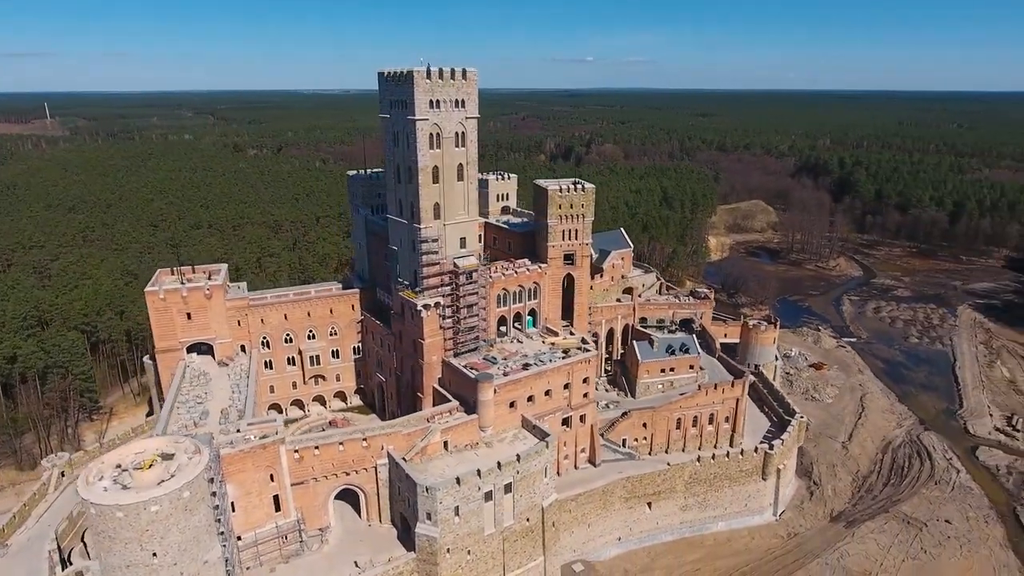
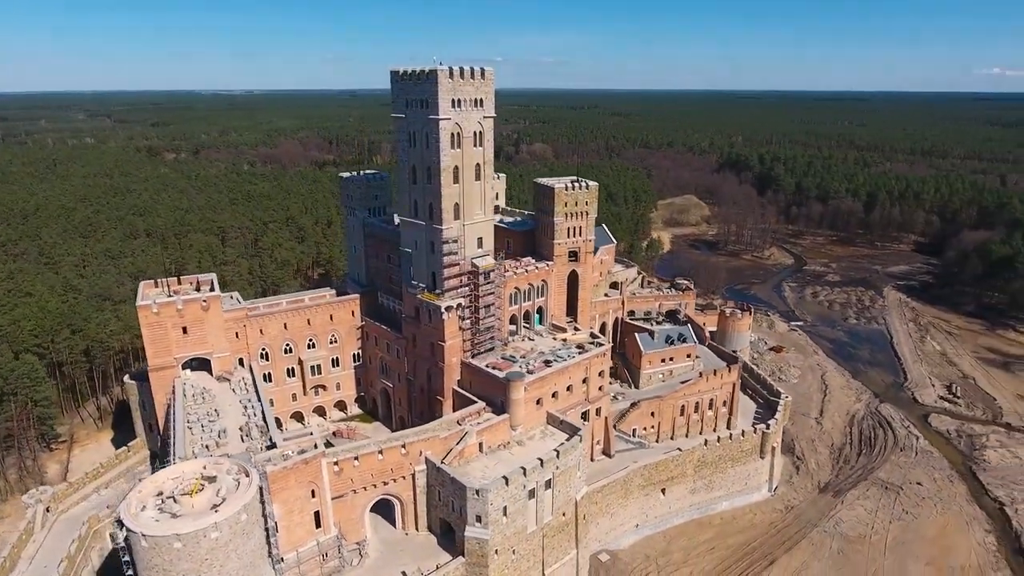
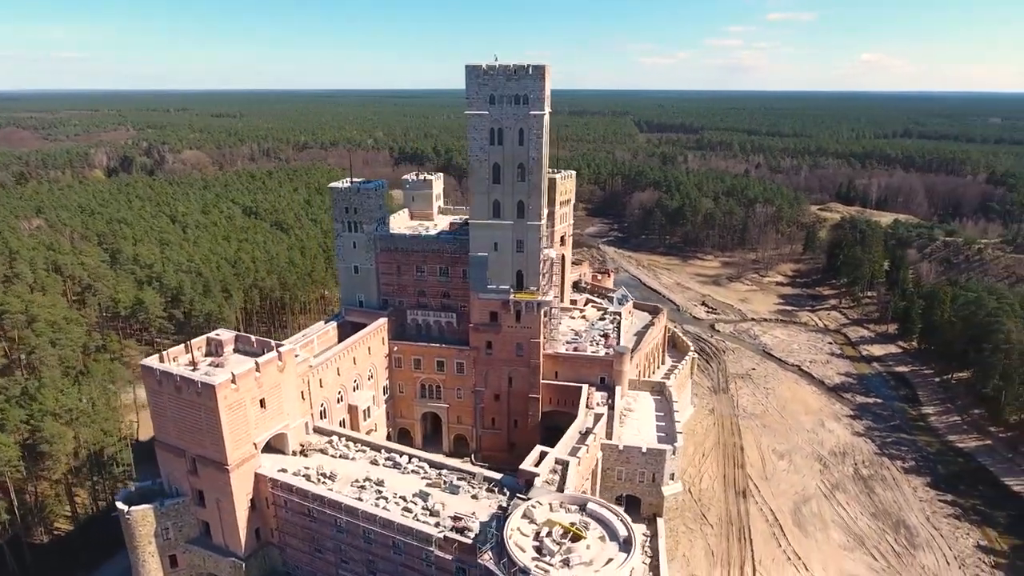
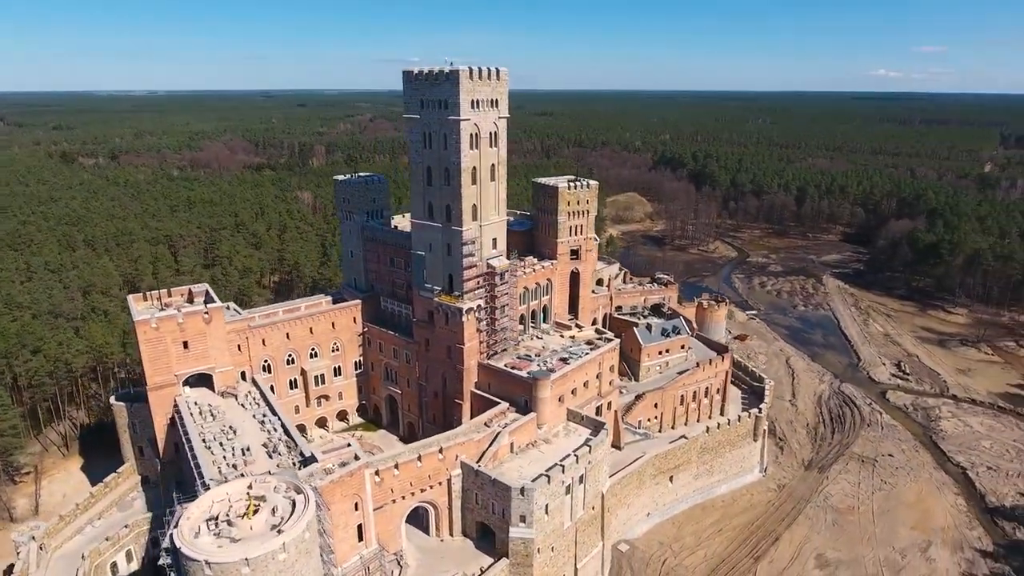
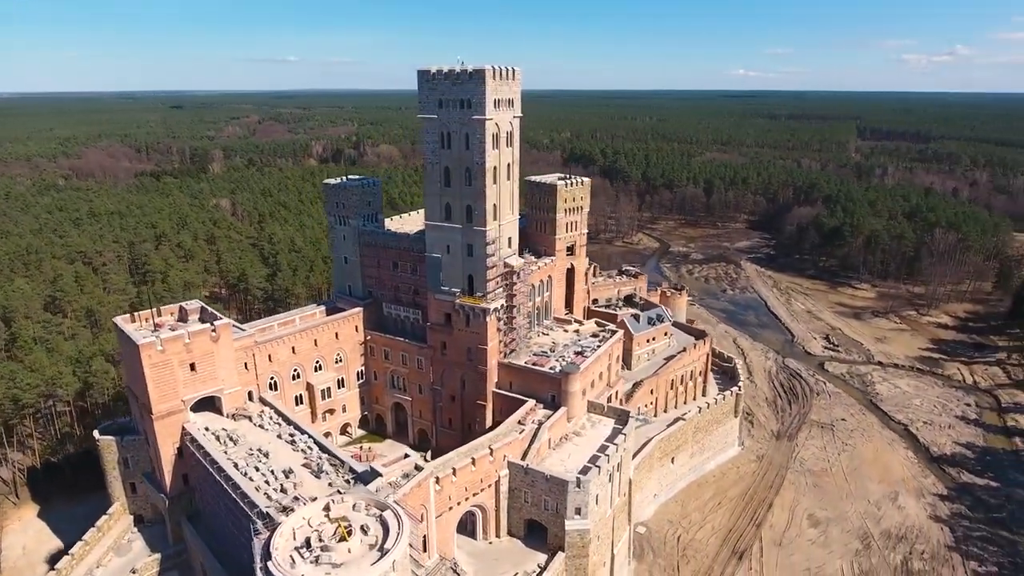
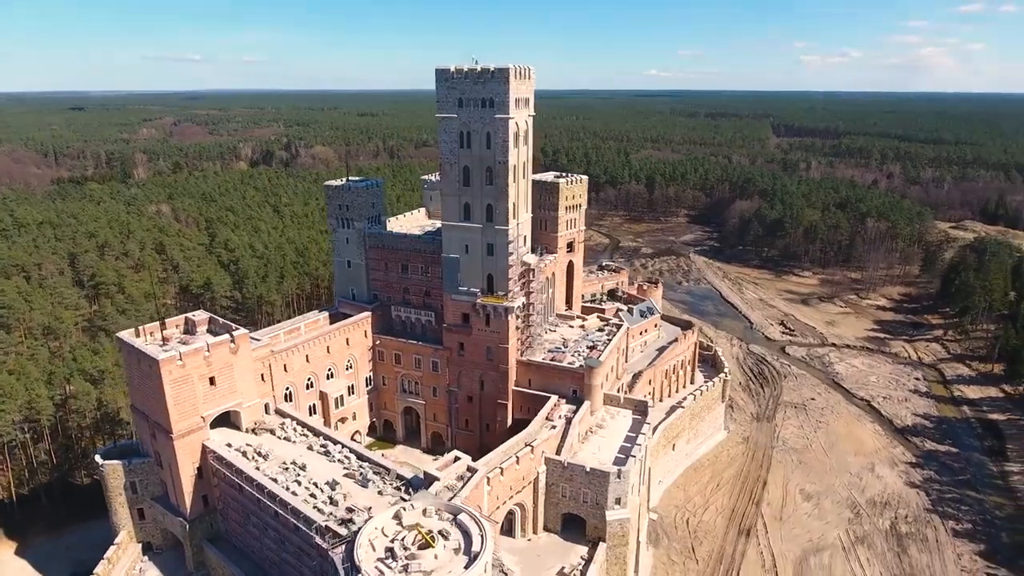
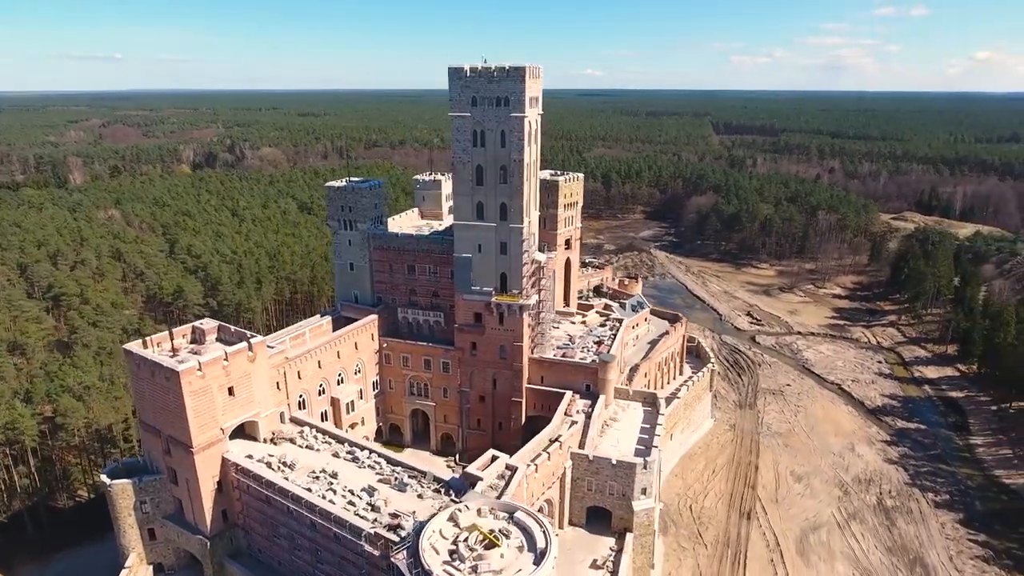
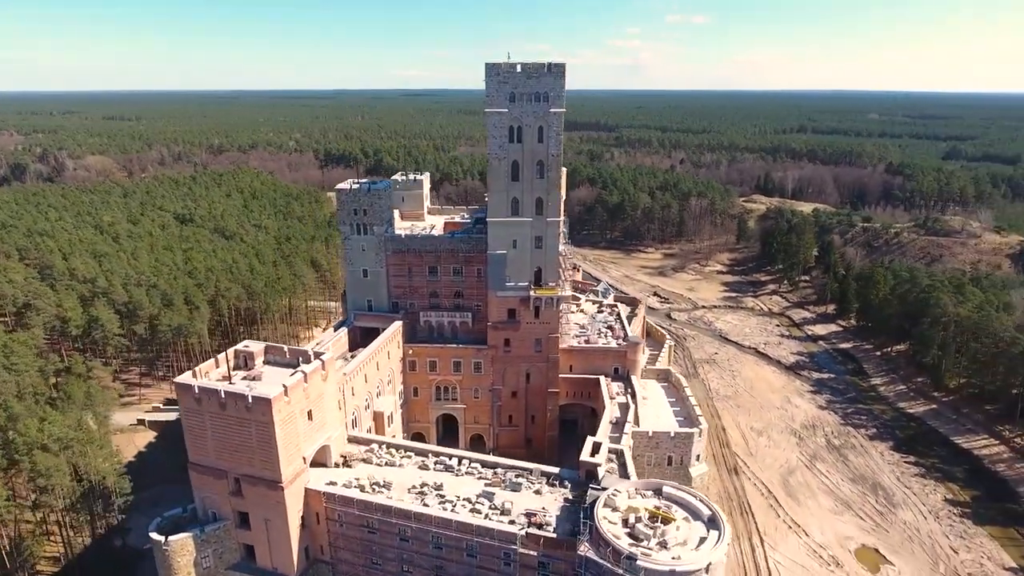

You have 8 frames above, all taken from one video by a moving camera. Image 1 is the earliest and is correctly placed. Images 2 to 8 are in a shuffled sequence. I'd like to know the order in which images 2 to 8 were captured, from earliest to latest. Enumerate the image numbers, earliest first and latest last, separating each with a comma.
2, 4, 5, 6, 7, 3, 8
